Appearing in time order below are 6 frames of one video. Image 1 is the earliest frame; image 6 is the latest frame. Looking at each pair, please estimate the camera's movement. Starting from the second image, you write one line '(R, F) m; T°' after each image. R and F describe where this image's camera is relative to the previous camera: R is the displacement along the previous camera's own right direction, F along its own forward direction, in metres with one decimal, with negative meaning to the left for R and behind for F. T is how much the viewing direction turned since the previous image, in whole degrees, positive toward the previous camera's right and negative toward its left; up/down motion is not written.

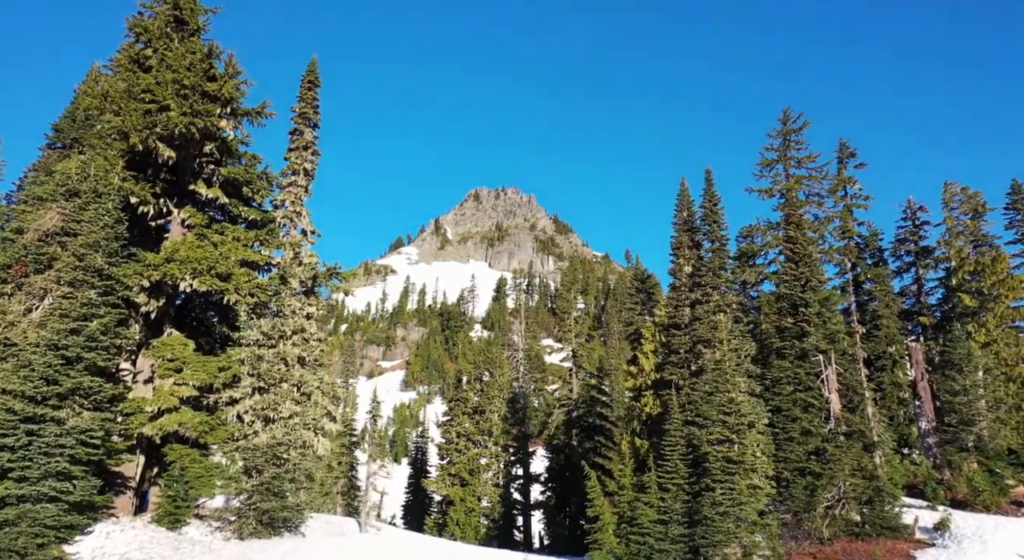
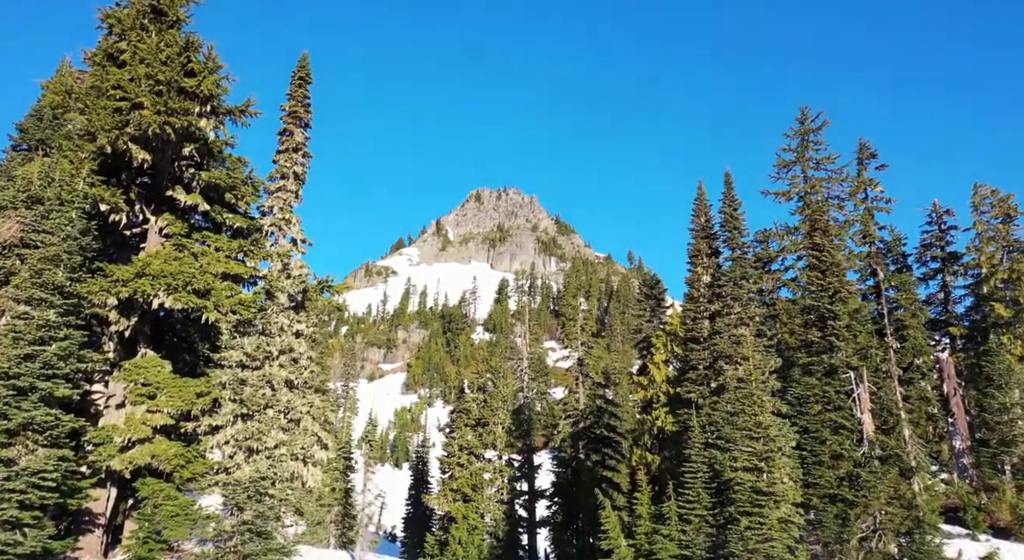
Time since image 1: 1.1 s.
(-0.2, +2.9) m; 0°
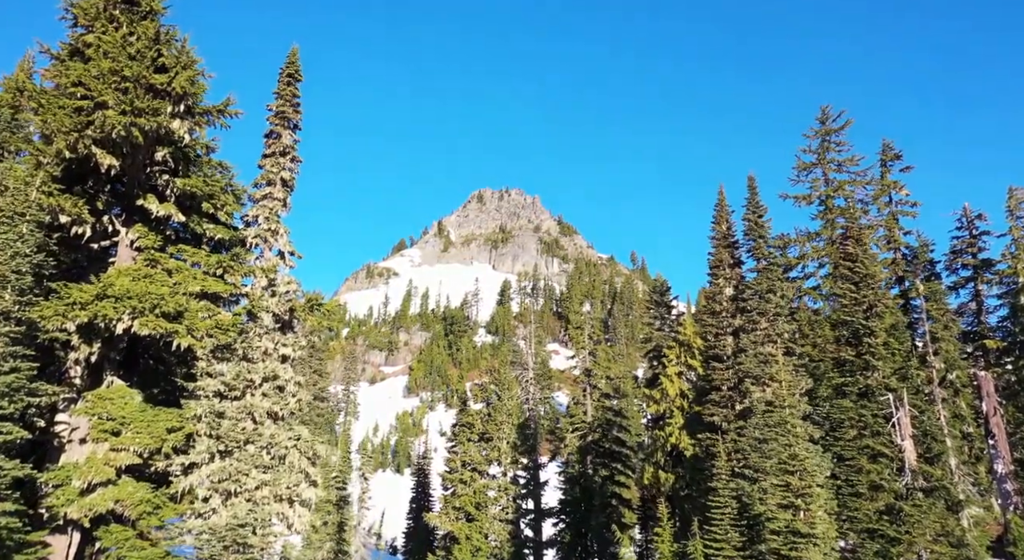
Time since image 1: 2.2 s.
(-0.2, +3.1) m; 0°
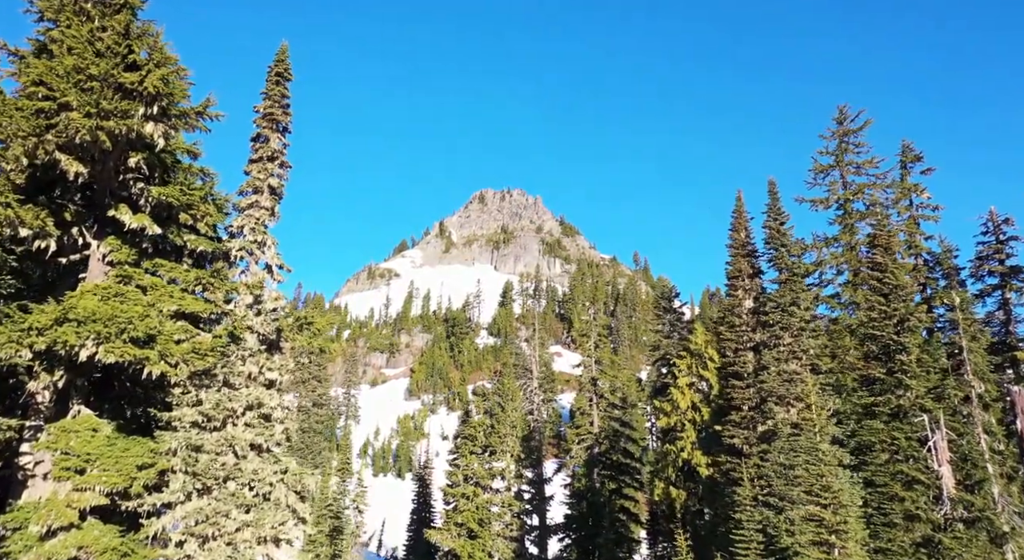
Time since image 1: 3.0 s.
(-0.2, +2.4) m; 0°
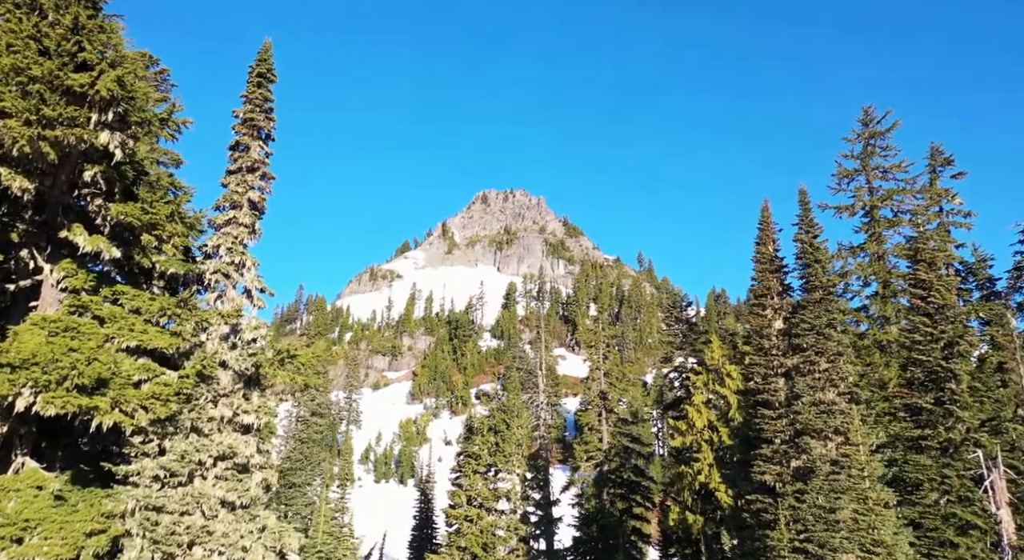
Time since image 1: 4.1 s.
(-0.2, +3.1) m; 0°
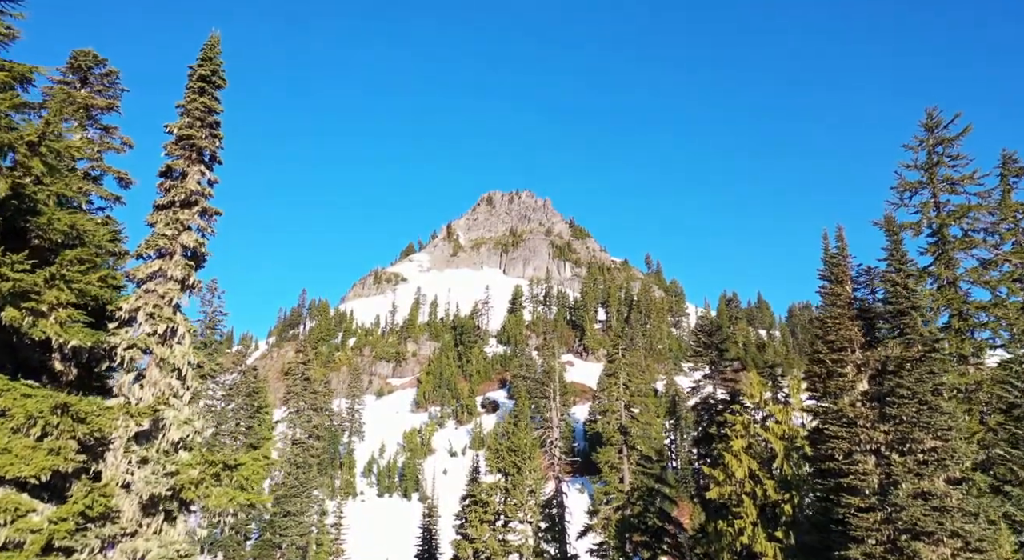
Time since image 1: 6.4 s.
(-0.4, +6.7) m; 0°
